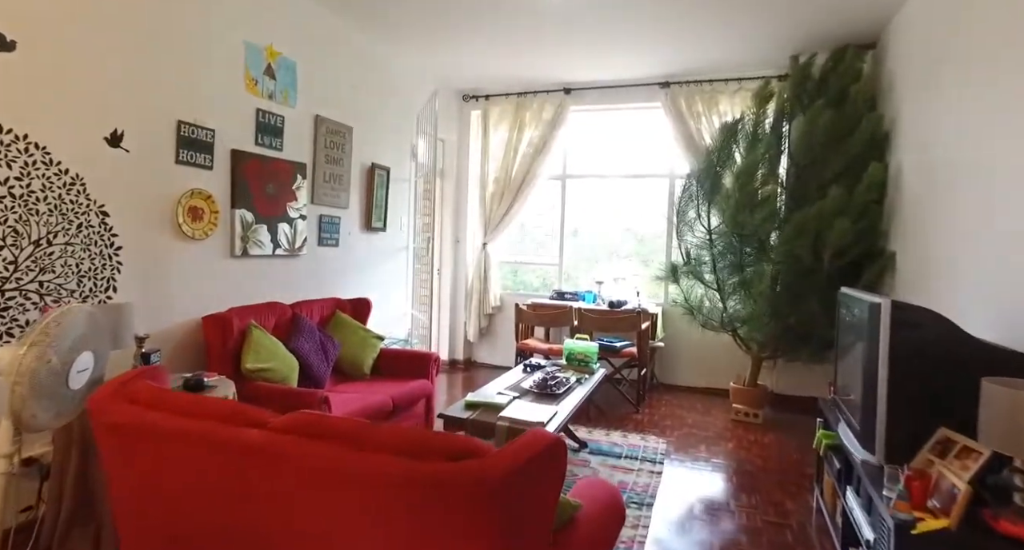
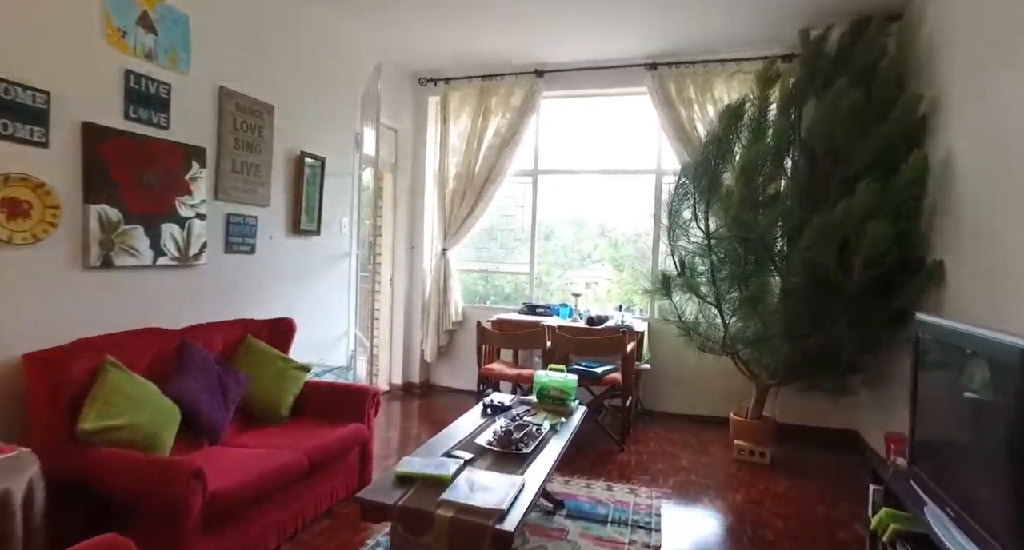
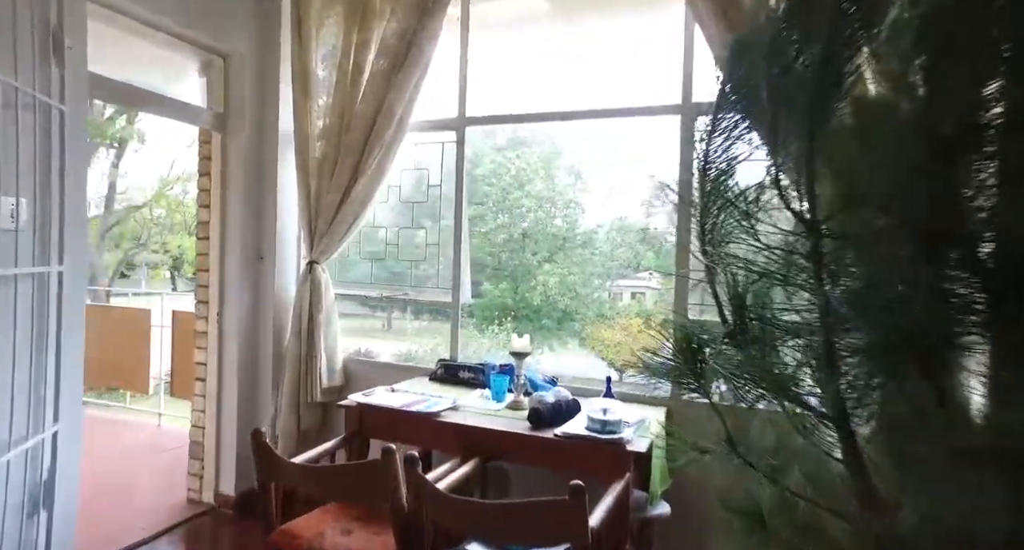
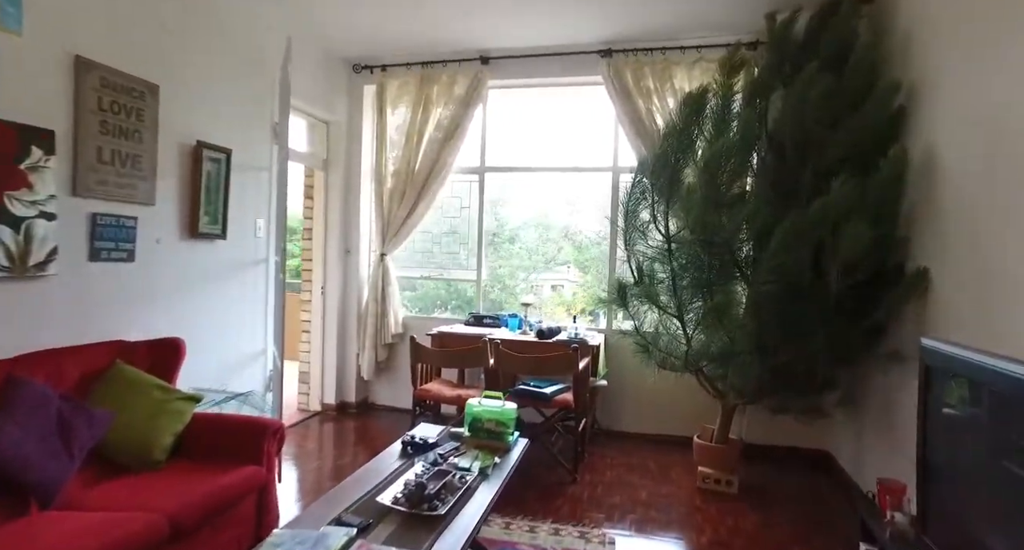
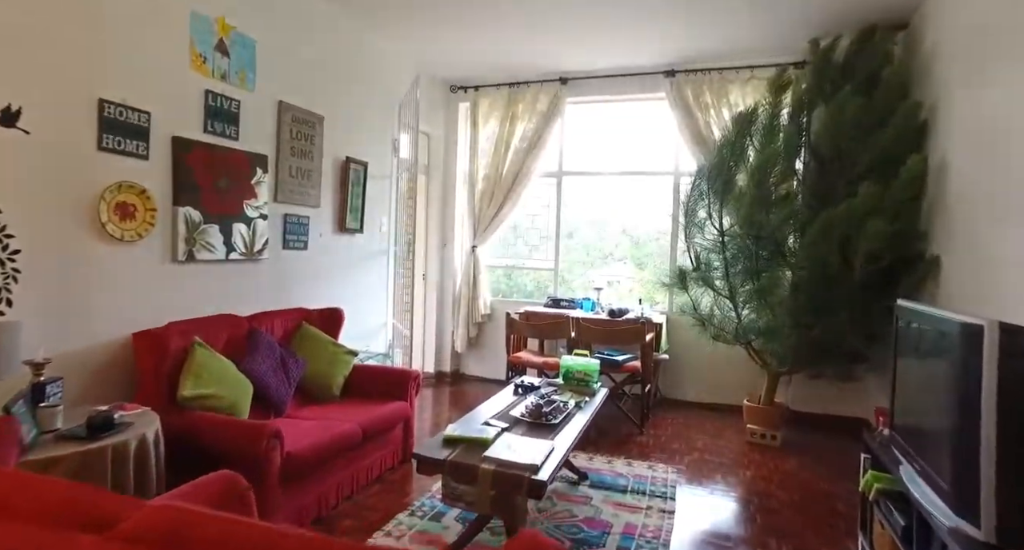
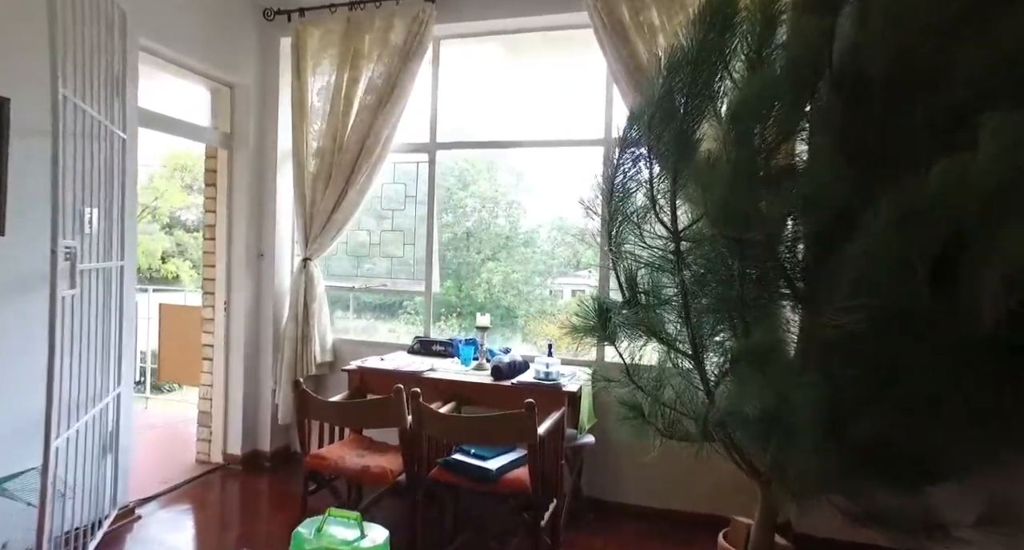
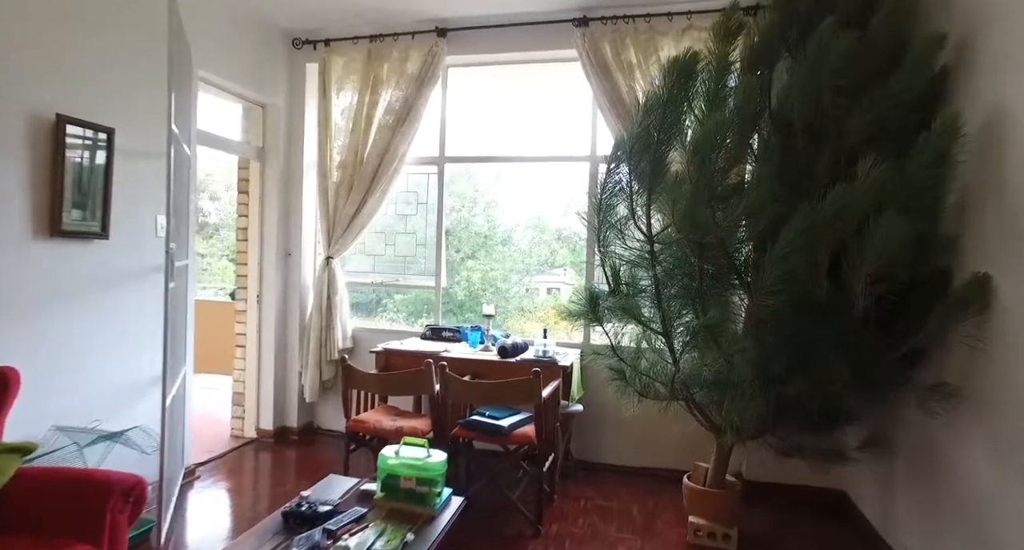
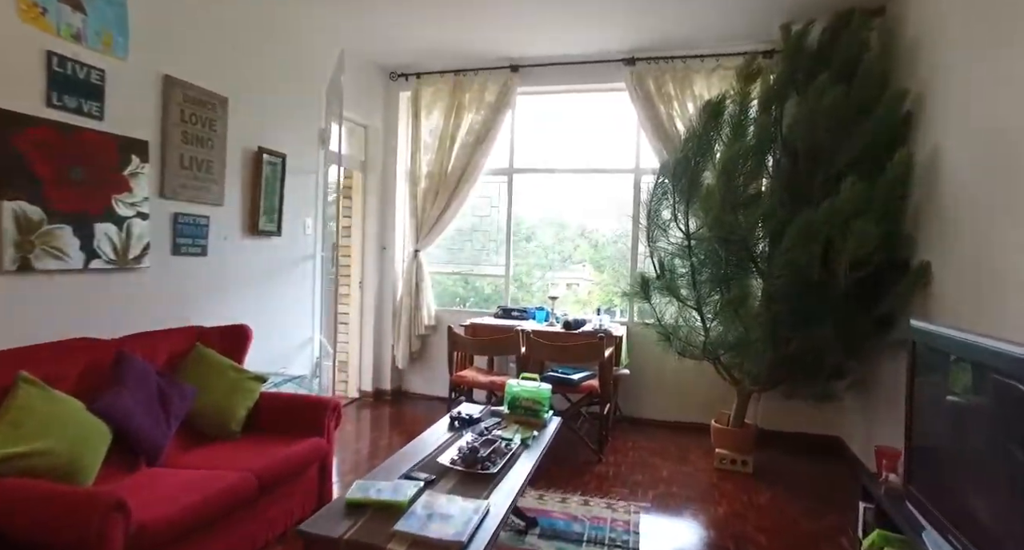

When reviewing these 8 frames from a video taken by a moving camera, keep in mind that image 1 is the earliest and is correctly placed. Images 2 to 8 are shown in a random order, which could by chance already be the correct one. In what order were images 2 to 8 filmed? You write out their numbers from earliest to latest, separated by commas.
5, 2, 8, 4, 7, 6, 3
